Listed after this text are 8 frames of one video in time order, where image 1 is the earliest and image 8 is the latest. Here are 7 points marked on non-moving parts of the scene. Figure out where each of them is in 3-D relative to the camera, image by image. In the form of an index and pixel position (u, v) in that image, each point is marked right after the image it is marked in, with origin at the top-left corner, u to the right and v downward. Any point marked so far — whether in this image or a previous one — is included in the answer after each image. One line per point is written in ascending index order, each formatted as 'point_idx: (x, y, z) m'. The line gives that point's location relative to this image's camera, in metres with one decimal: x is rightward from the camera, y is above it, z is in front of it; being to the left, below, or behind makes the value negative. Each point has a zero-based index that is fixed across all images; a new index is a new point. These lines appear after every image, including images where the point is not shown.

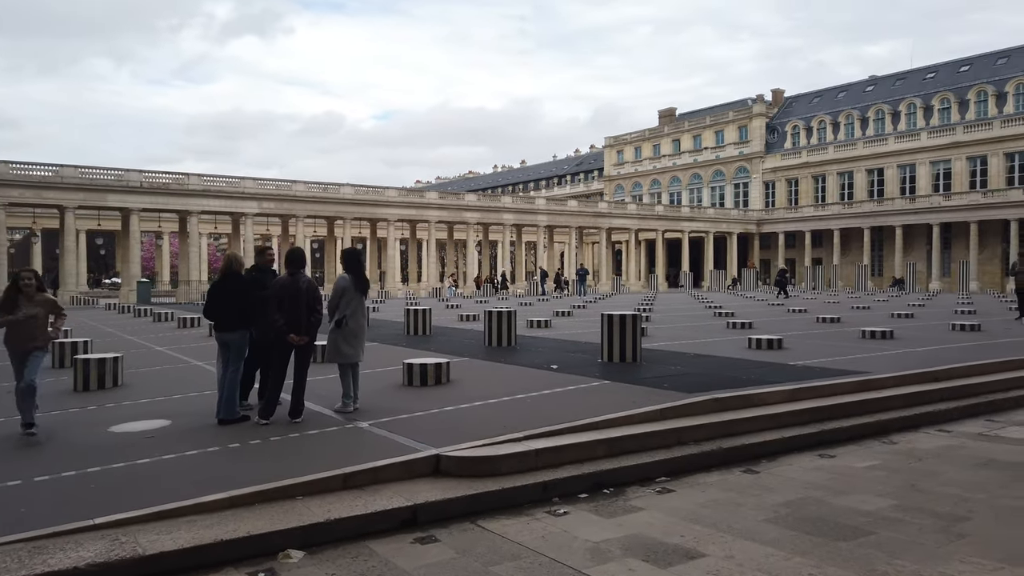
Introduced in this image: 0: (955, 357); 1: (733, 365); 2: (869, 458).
0: (+7.6, -1.2, +12.9) m
1: (+3.5, -1.2, +12.0) m
2: (+3.7, -1.8, +7.9) m
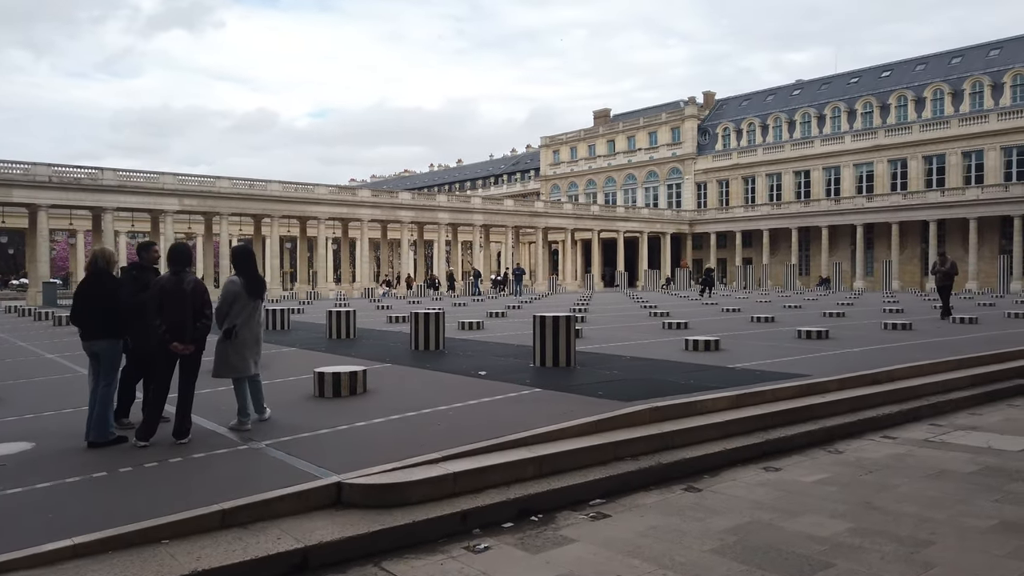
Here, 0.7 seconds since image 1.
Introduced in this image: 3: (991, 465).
0: (+6.4, -1.2, +12.6) m
1: (+2.4, -1.2, +11.4) m
2: (+2.9, -1.8, +7.3) m
3: (+4.6, -1.7, +7.2) m
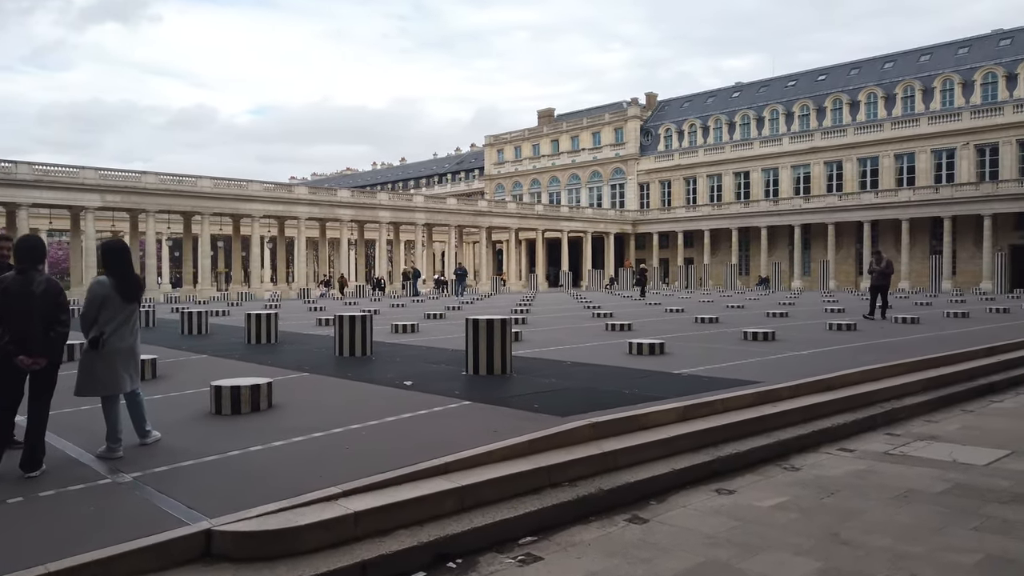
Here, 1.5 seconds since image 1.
0: (+5.3, -1.2, +12.1) m
1: (+1.4, -1.2, +10.6) m
2: (+2.3, -1.8, +6.5) m
3: (+3.9, -1.7, +6.6) m
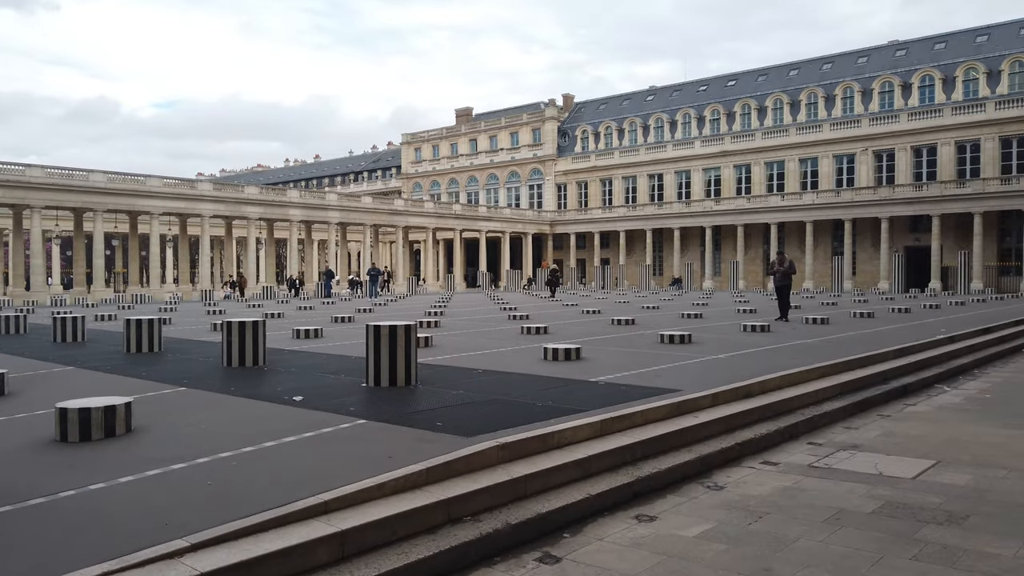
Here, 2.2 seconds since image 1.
0: (+3.9, -1.2, +11.8) m
1: (+0.2, -1.3, +9.8) m
2: (+1.5, -1.8, +5.9) m
3: (+3.1, -1.7, +6.2) m
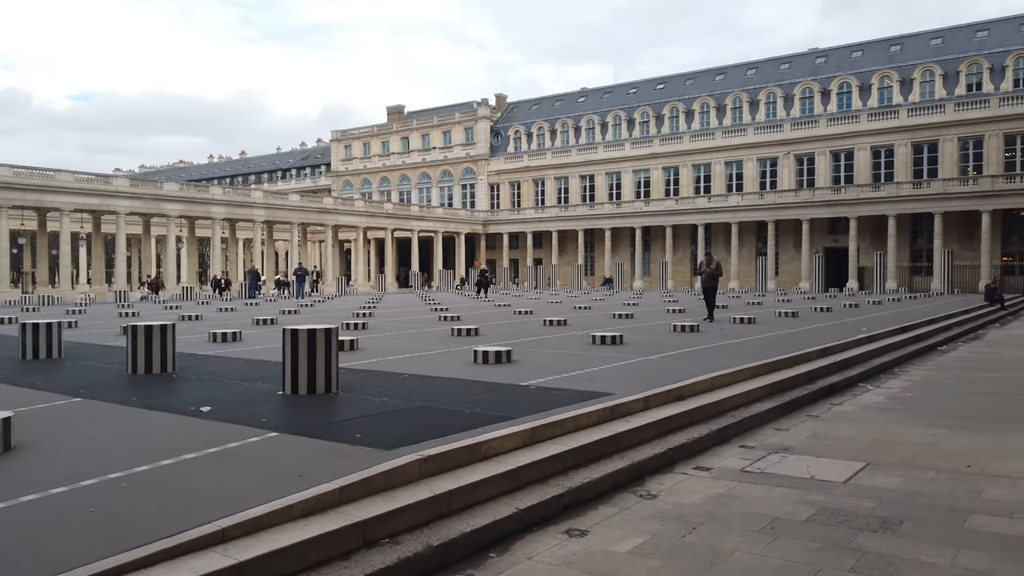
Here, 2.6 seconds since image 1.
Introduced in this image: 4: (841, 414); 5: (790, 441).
0: (+2.8, -1.2, +11.7) m
1: (-0.7, -1.3, +9.4) m
2: (+0.9, -1.8, +5.6) m
3: (+2.5, -1.8, +6.0) m
4: (+4.5, -1.7, +10.3) m
5: (+3.2, -1.8, +8.7) m
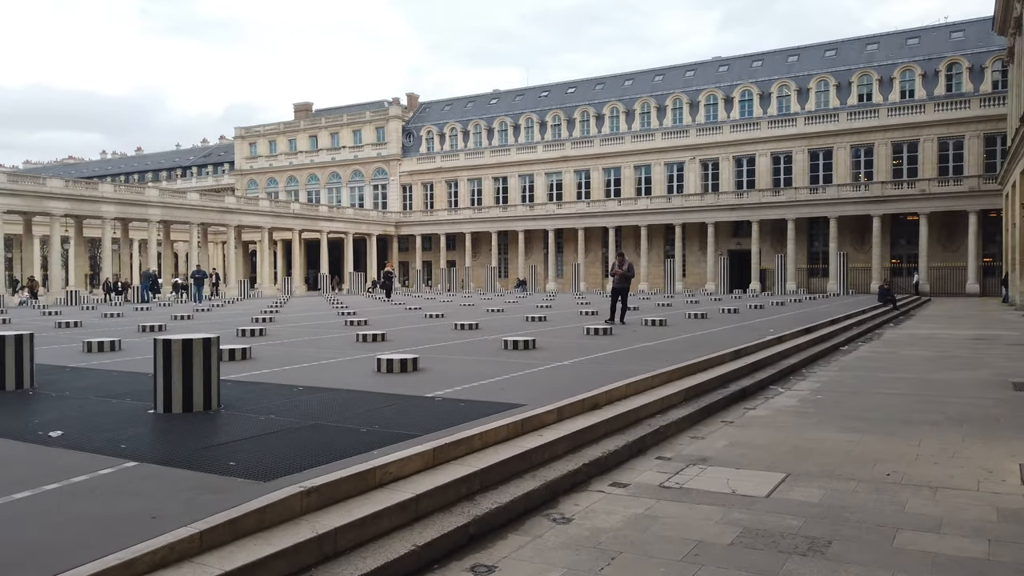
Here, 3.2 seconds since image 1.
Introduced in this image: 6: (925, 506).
0: (+1.4, -1.2, +11.2) m
1: (-1.8, -1.4, +8.6) m
2: (+0.2, -1.9, +5.0) m
3: (+1.8, -1.8, +5.6) m
4: (+3.3, -1.8, +10.1) m
5: (+2.2, -1.8, +8.3) m
6: (+3.3, -1.7, +6.0) m
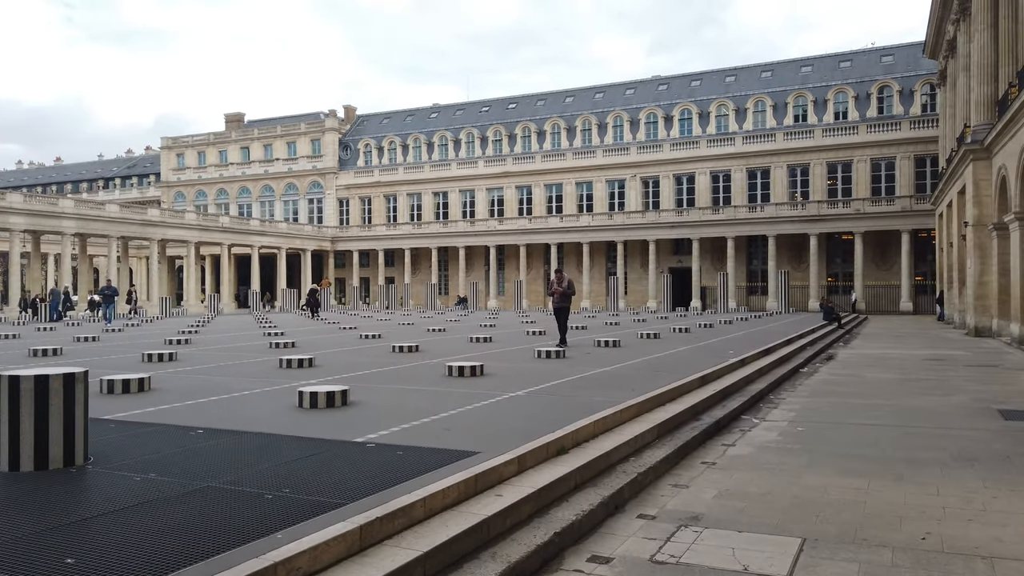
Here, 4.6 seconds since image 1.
0: (+0.7, -1.5, +9.8) m
1: (-2.3, -1.5, +6.9) m
2: (0.0, -2.0, +3.5) m
3: (+1.5, -1.9, +4.2) m
4: (+2.7, -2.0, +8.8) m
5: (+1.7, -2.0, +6.9) m
6: (+3.0, -1.9, +4.8) m
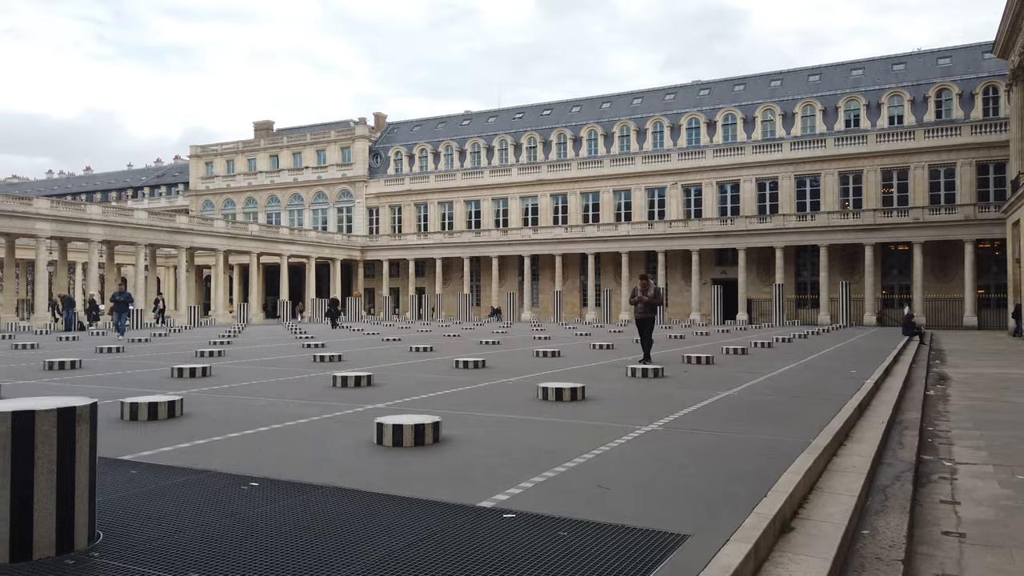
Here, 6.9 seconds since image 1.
0: (+2.1, -1.5, +7.4) m
1: (-1.0, -1.5, +4.6) m
2: (+1.2, -1.9, +1.1) m
3: (+2.8, -1.9, +1.8) m
4: (+4.0, -2.0, +6.3) m
5: (+3.0, -2.0, +4.5) m
6: (+4.3, -1.8, +2.3) m
